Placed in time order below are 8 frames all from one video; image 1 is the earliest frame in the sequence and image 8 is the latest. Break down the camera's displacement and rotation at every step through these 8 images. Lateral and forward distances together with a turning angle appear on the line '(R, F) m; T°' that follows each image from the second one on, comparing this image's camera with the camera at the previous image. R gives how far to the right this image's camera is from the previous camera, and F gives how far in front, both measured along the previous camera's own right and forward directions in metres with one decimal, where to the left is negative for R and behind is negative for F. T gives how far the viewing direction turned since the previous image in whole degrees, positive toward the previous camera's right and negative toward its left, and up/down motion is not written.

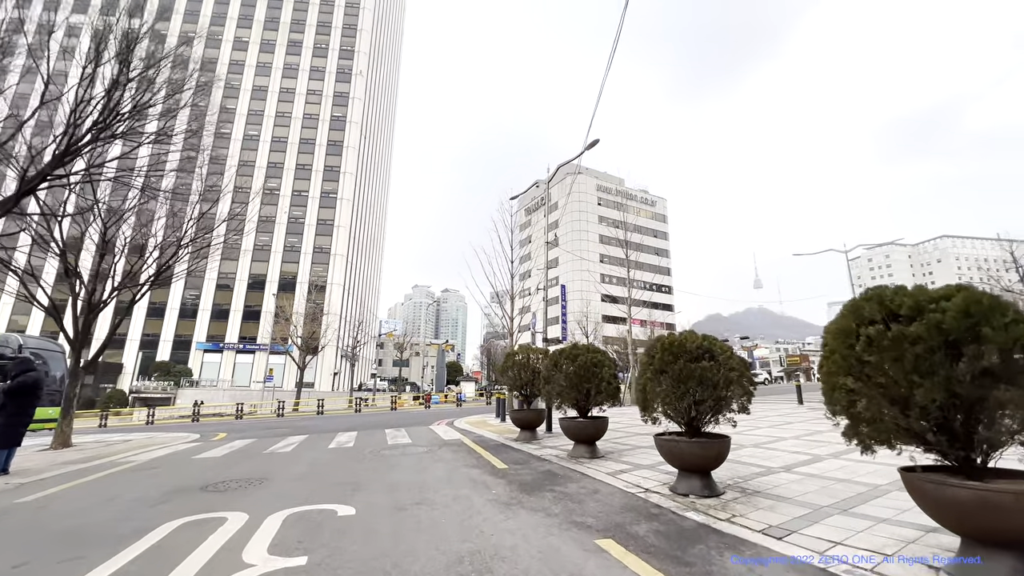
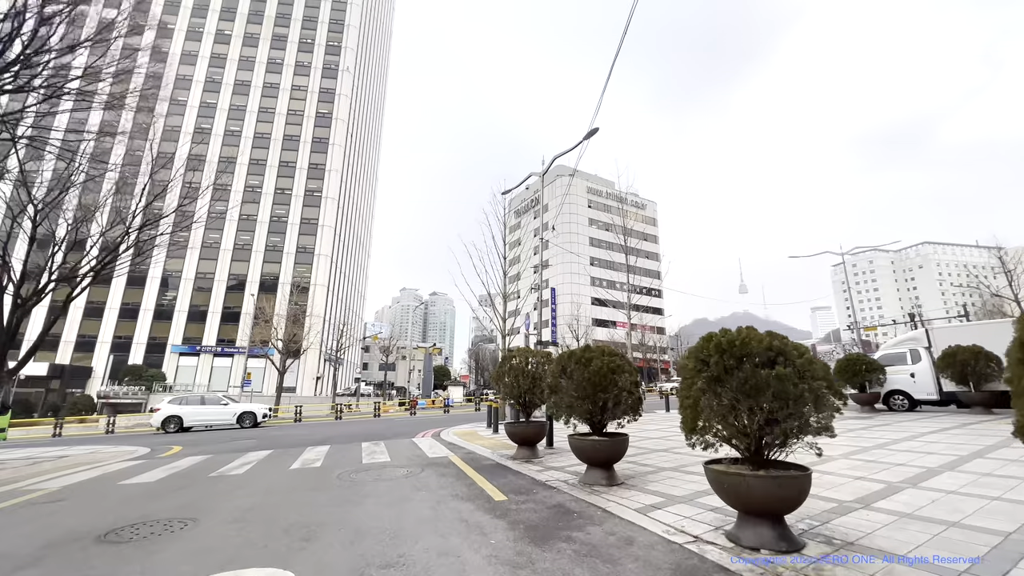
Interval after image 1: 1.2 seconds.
(-0.2, +1.3) m; +1°
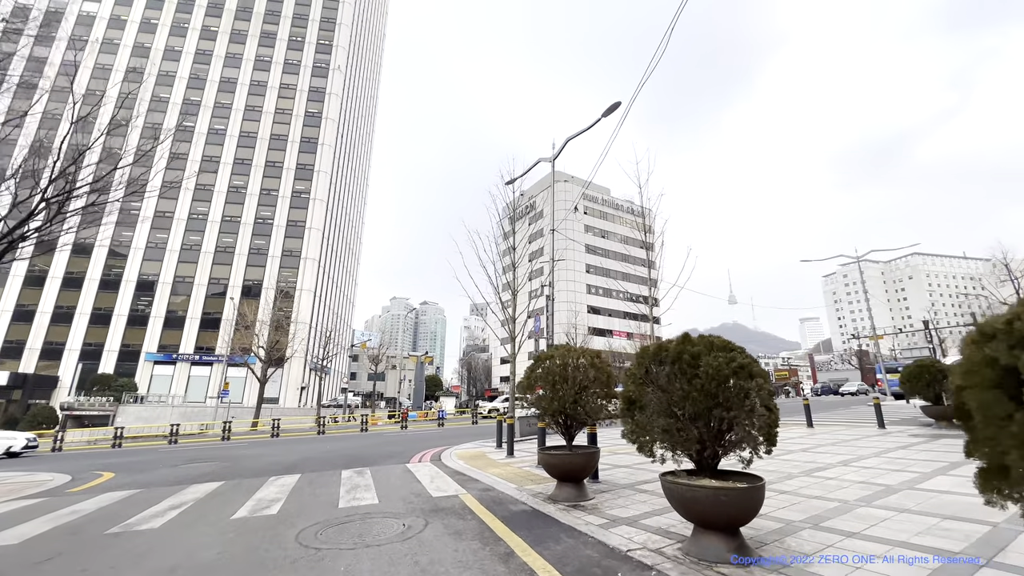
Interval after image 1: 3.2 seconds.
(-0.6, +2.3) m; +1°
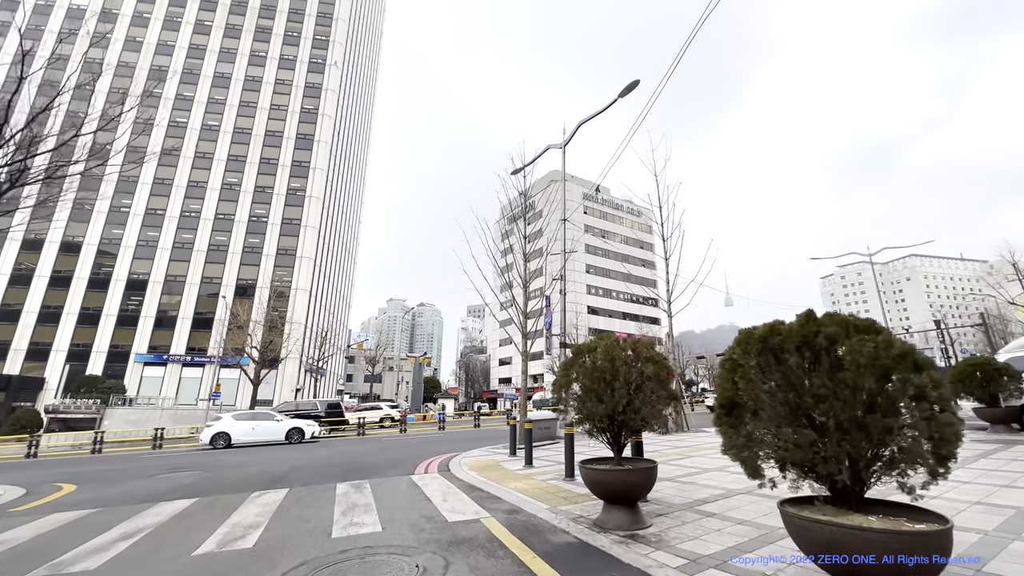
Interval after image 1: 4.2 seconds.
(-0.4, +1.2) m; 0°
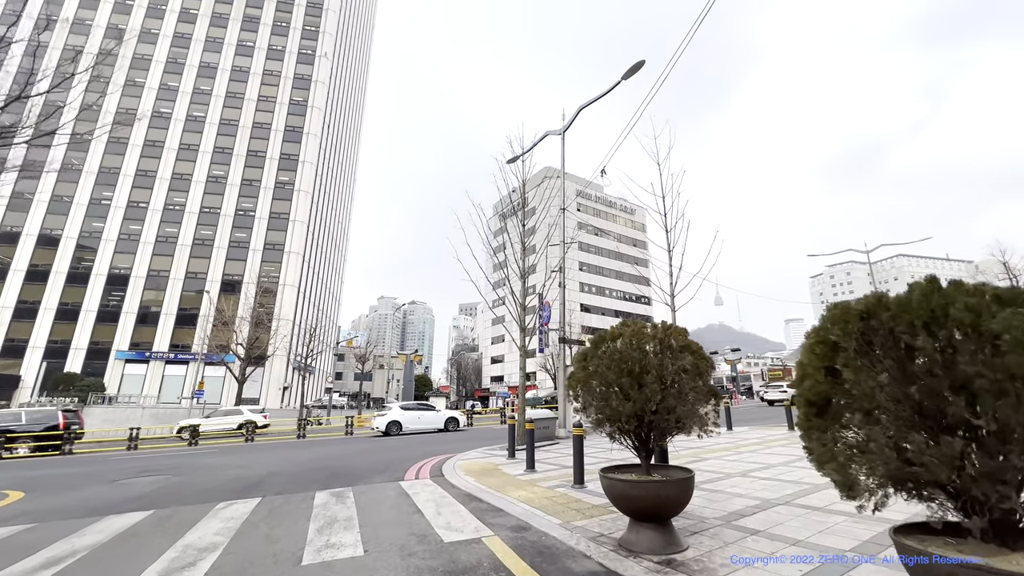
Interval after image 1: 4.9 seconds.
(-0.2, +0.8) m; +1°
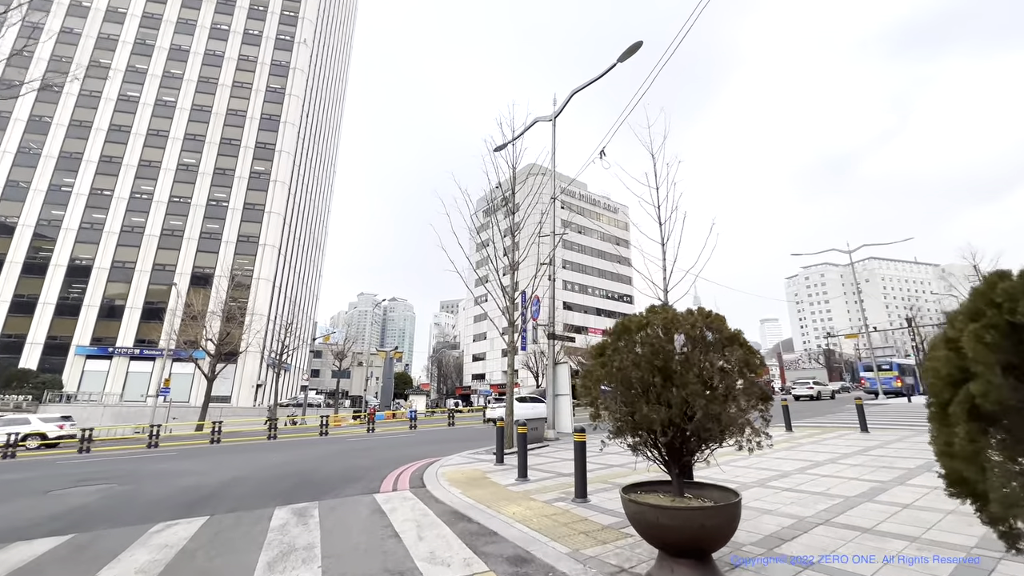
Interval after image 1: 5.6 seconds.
(-0.2, +0.8) m; +2°
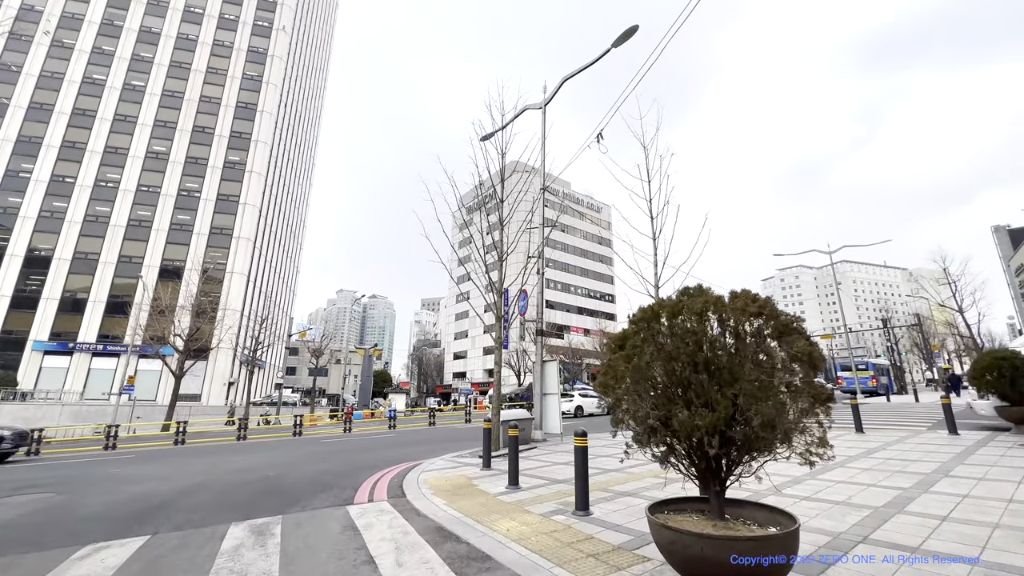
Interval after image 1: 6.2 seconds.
(-0.1, +0.7) m; +2°
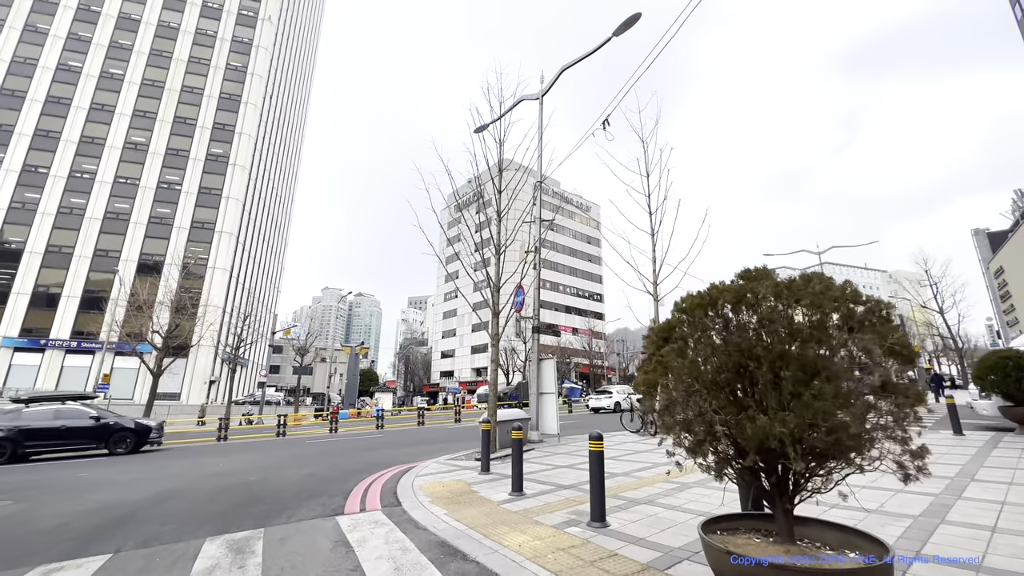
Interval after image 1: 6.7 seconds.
(-0.2, +0.5) m; +2°
